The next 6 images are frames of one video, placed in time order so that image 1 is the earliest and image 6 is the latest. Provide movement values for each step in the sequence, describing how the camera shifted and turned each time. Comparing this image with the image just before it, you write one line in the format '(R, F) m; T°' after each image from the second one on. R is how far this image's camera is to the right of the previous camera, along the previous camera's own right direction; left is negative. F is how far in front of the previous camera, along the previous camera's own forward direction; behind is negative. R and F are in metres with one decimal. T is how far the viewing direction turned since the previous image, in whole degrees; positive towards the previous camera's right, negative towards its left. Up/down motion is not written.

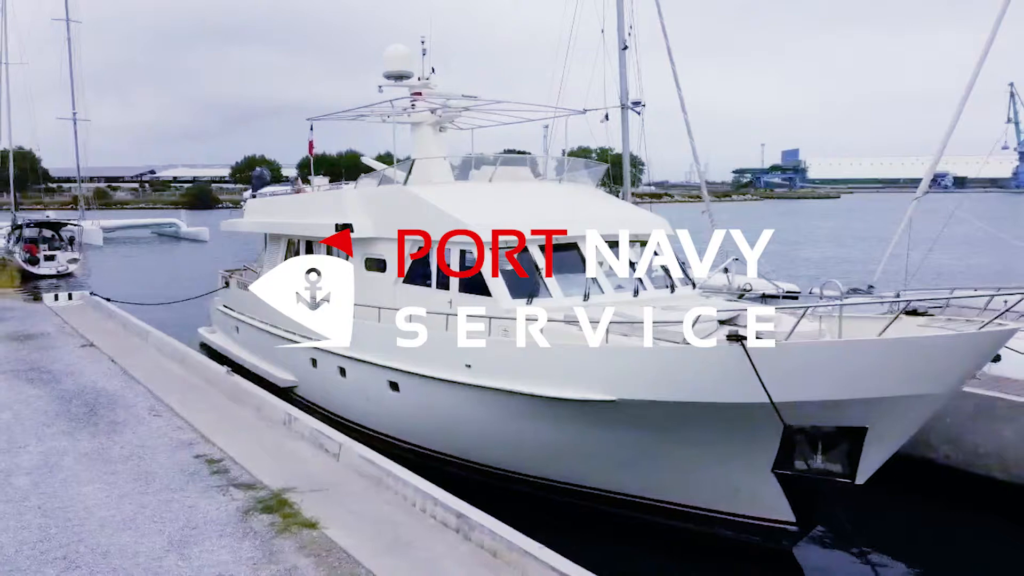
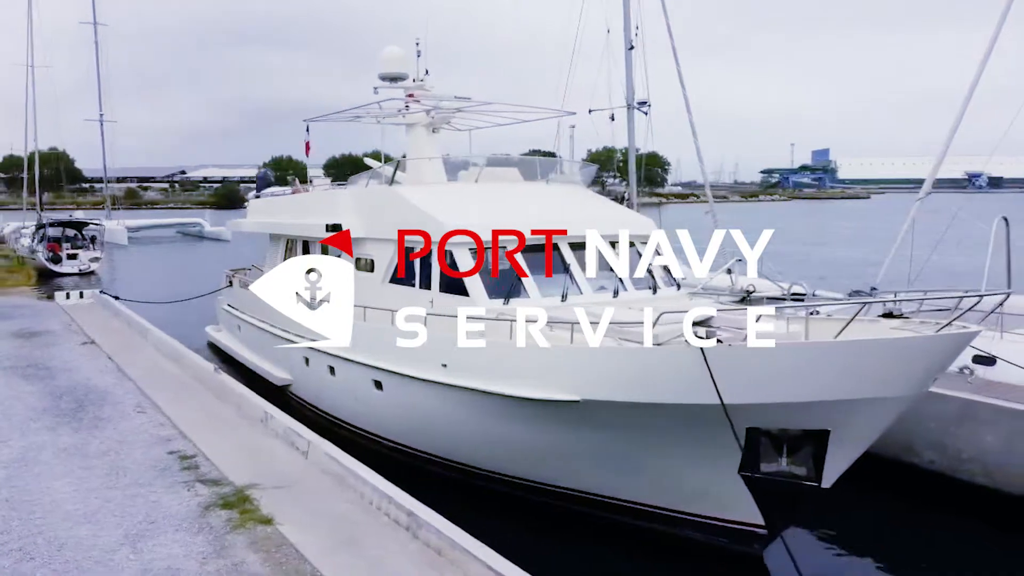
(+0.4, 0.0) m; -2°
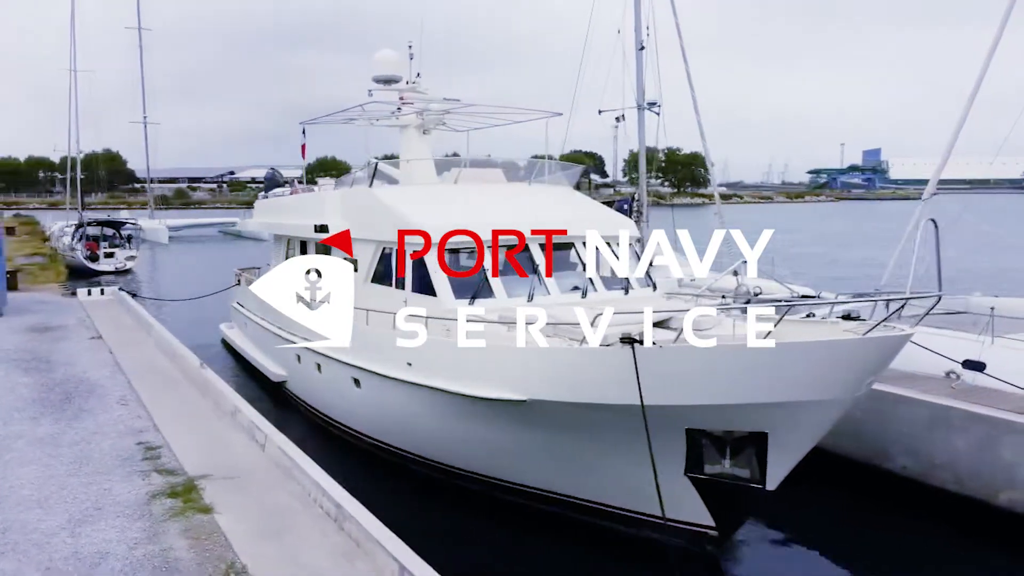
(+0.7, -0.1) m; -3°
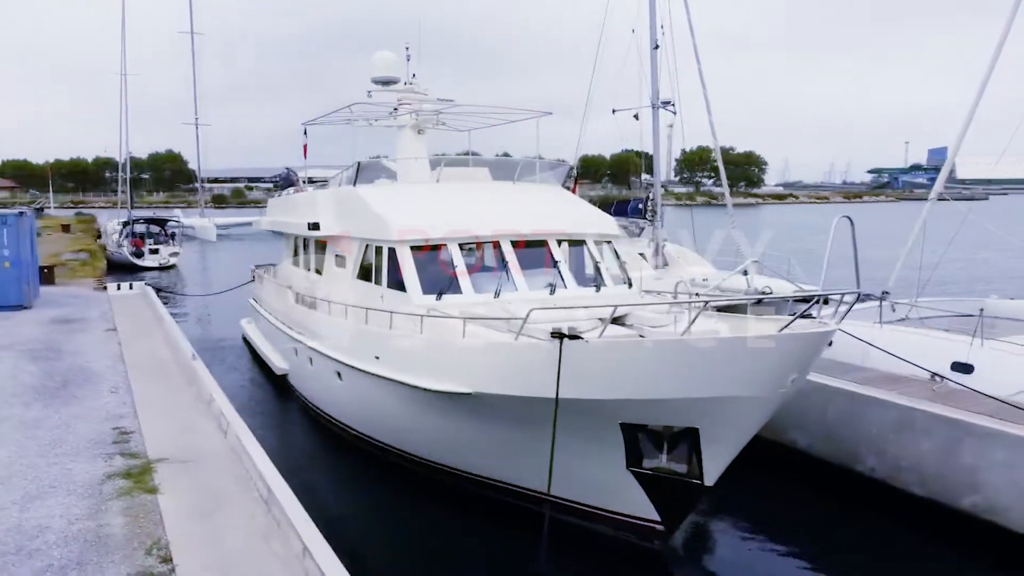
(+0.8, -0.1) m; -3°
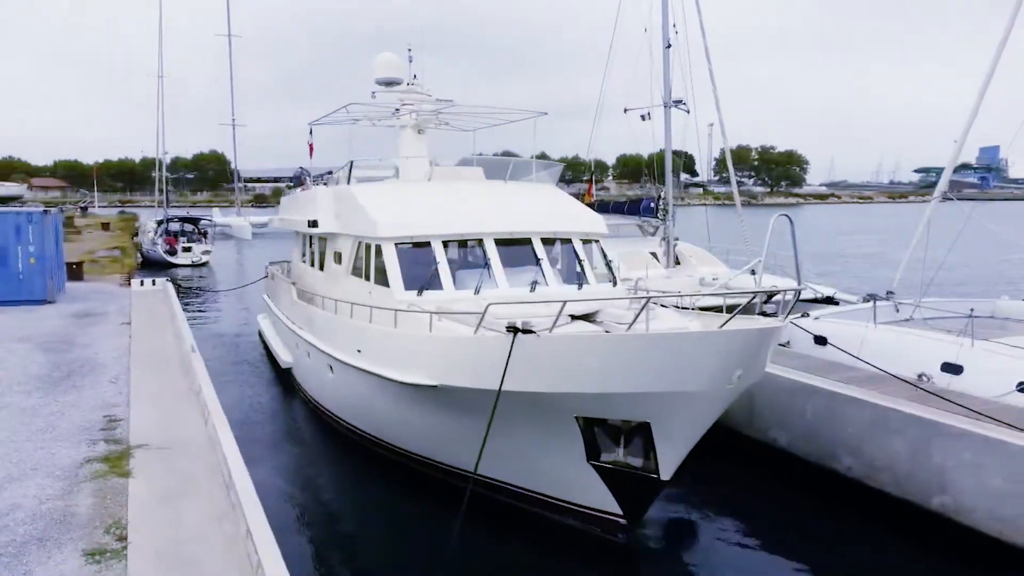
(+0.6, -0.1) m; -3°
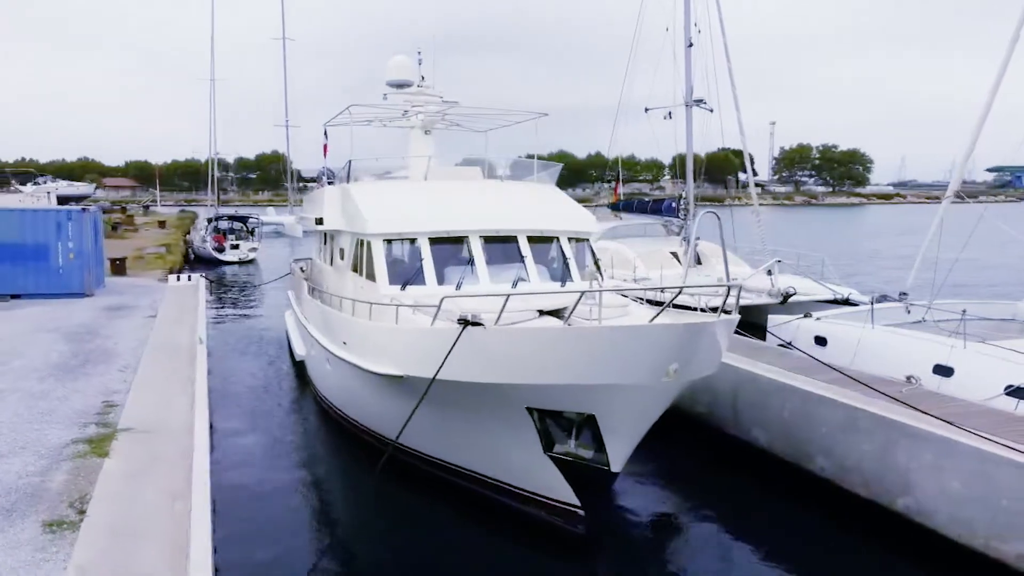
(+0.7, -0.1) m; -4°
